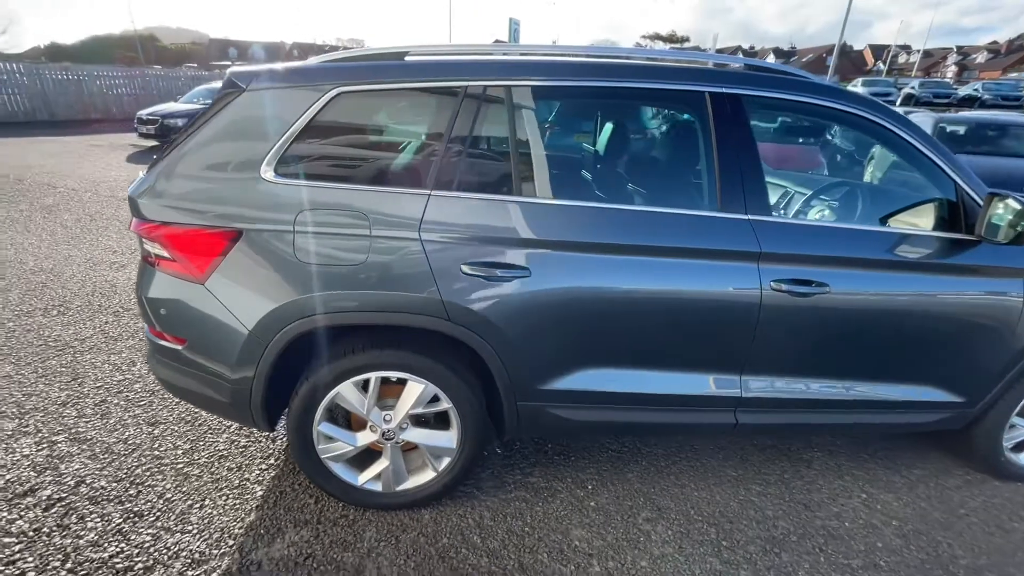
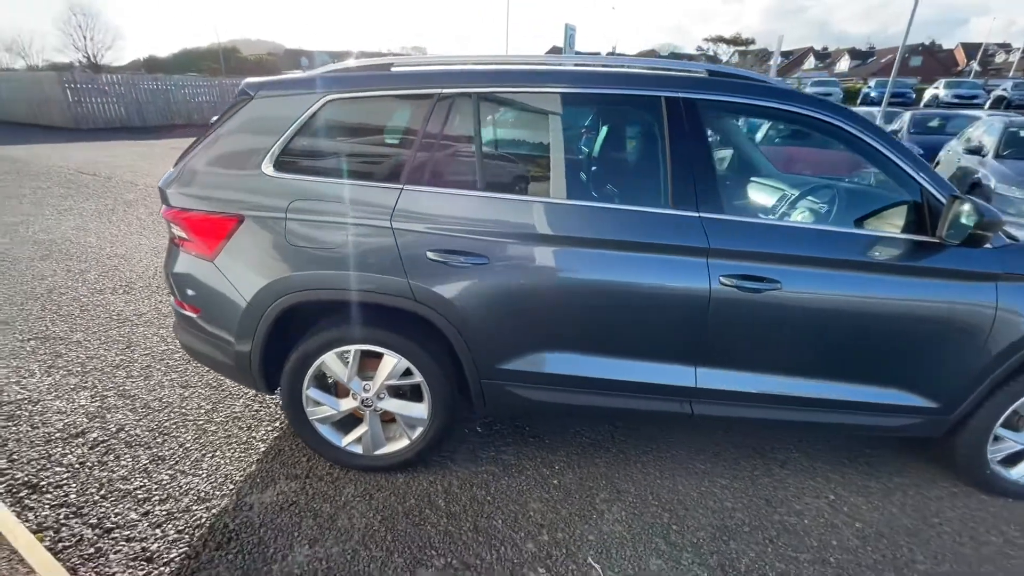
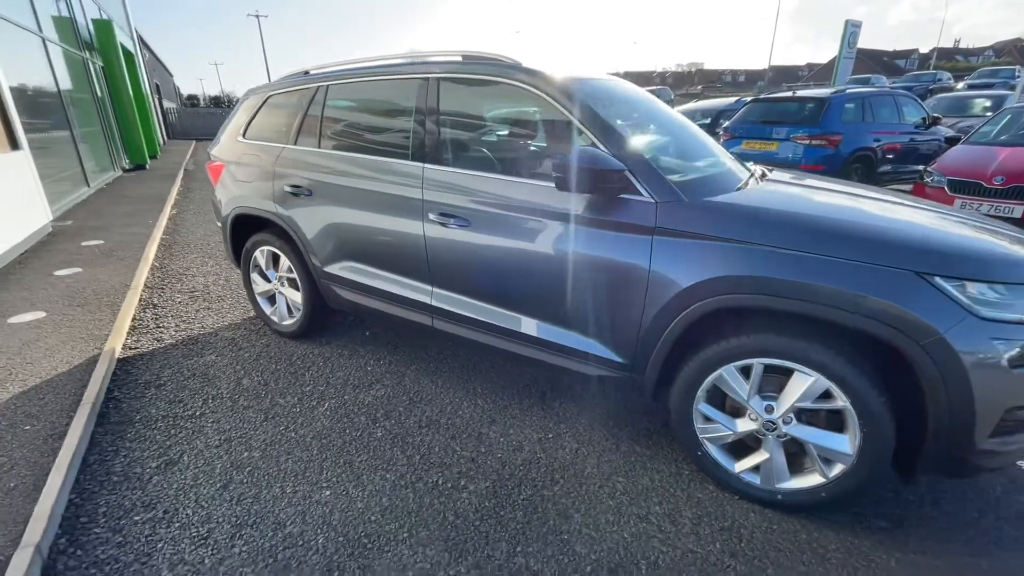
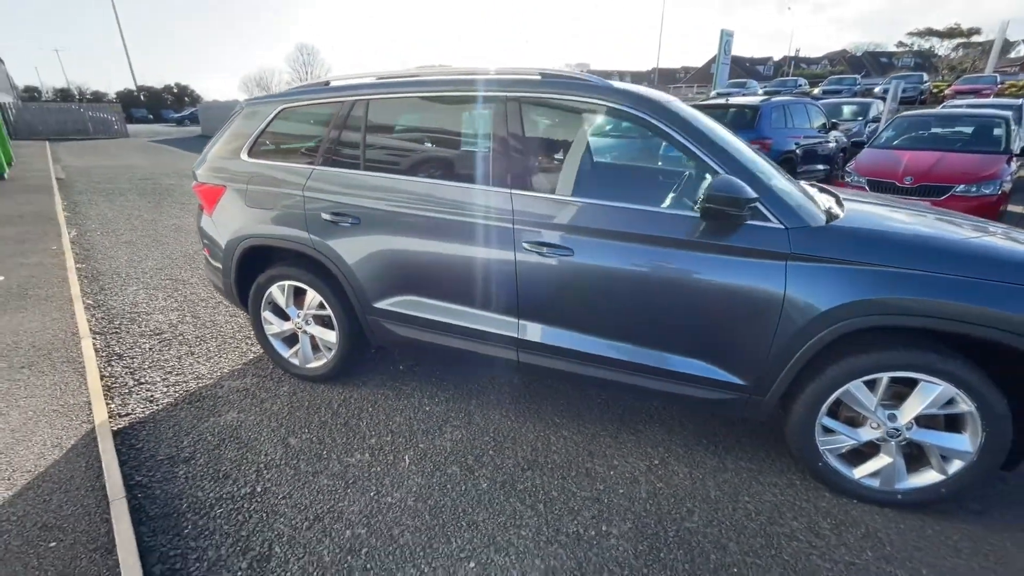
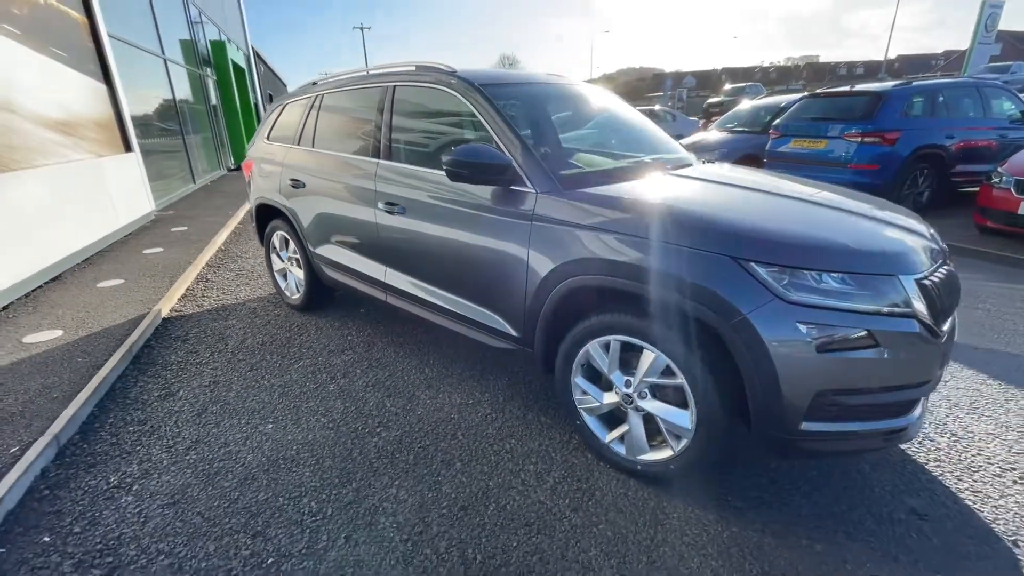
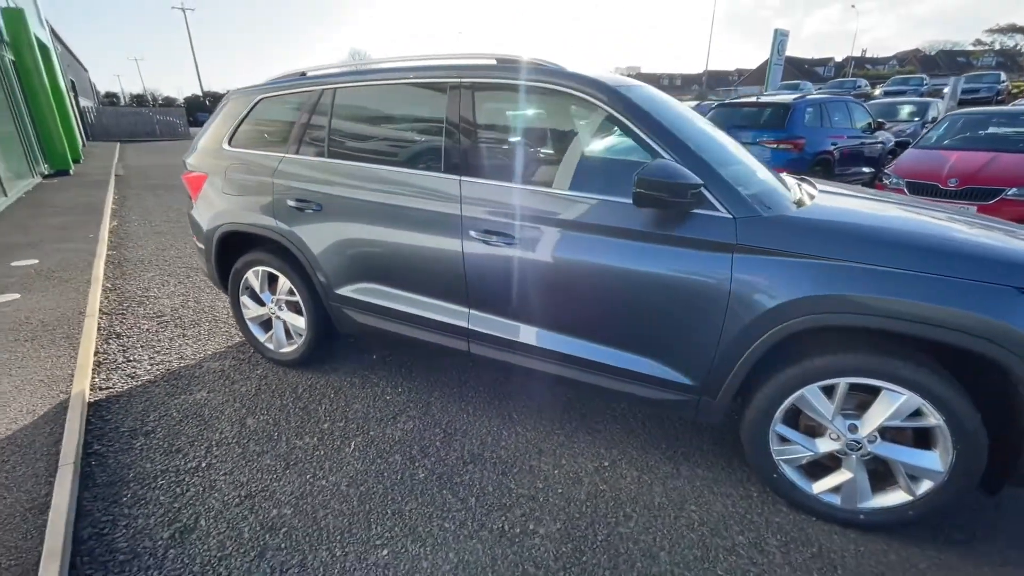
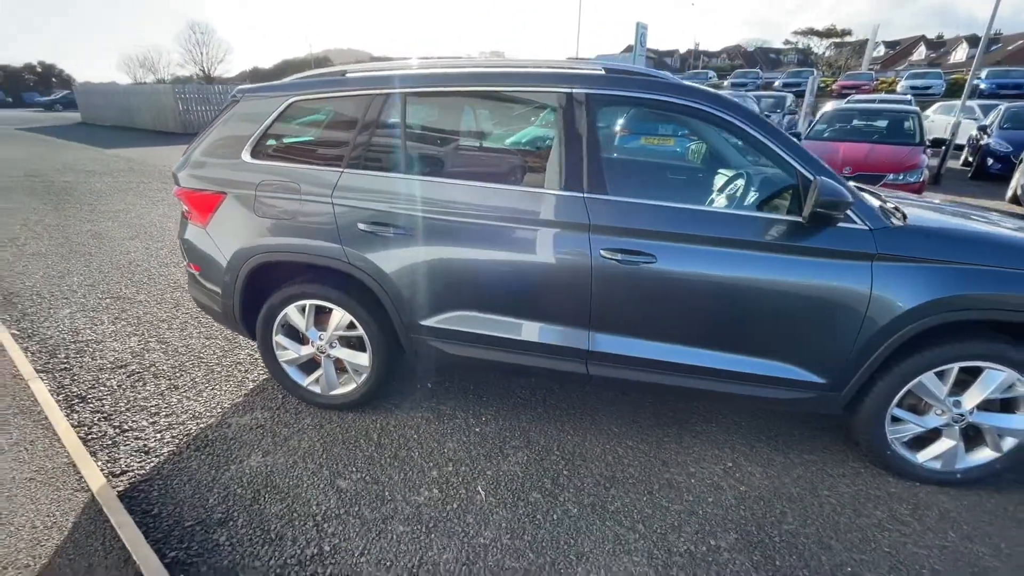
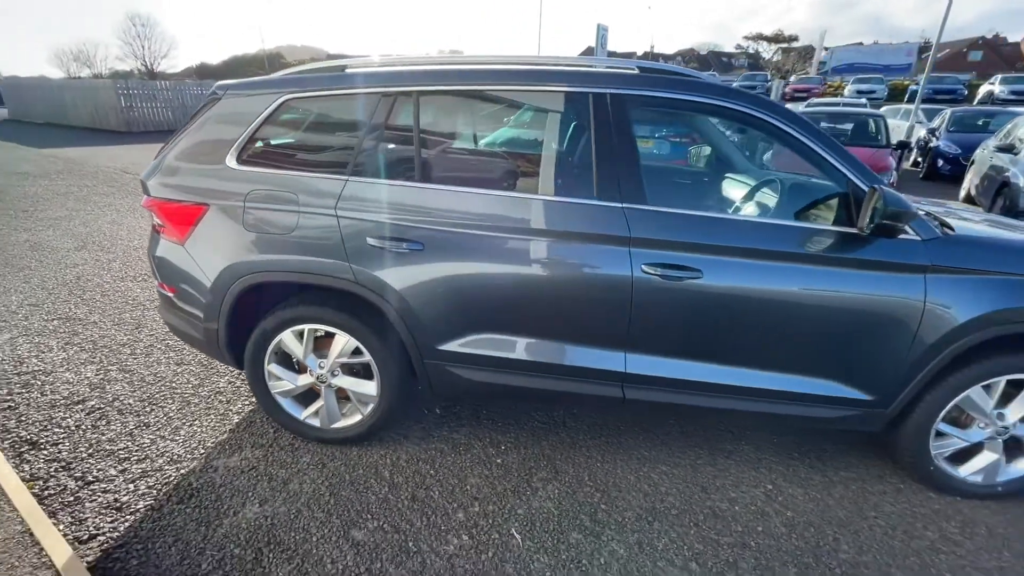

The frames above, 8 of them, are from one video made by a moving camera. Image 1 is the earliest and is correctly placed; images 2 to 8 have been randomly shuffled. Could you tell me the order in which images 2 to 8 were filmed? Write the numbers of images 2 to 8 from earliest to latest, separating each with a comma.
2, 8, 7, 4, 6, 3, 5
